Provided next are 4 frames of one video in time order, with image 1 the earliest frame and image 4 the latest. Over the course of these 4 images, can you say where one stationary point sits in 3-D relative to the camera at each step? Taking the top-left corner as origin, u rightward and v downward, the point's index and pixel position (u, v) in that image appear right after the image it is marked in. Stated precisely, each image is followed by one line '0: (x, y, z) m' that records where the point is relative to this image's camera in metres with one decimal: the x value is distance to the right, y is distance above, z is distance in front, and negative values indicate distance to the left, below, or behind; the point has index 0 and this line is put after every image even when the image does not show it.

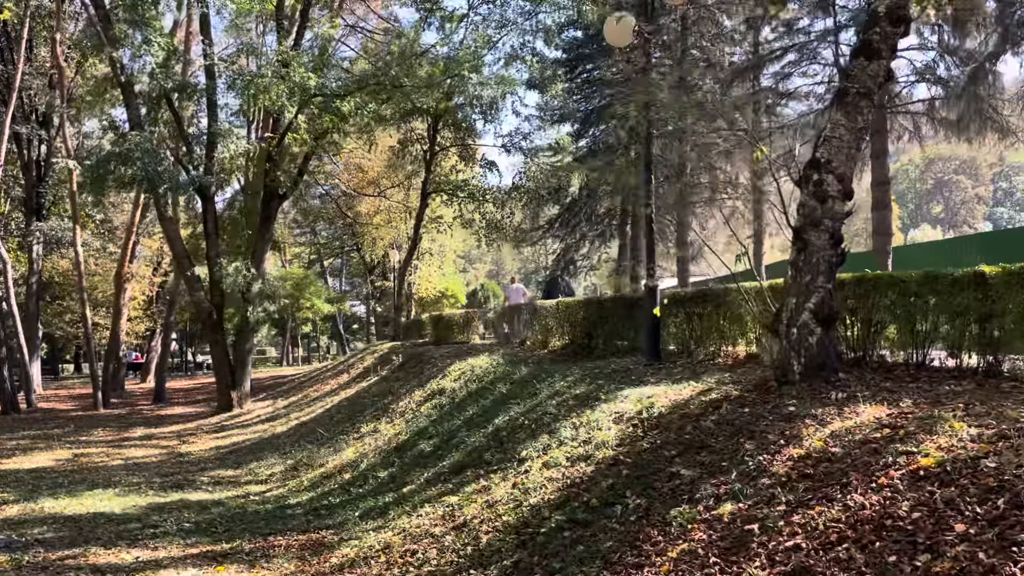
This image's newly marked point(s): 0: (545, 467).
0: (+0.2, -1.3, +5.7) m
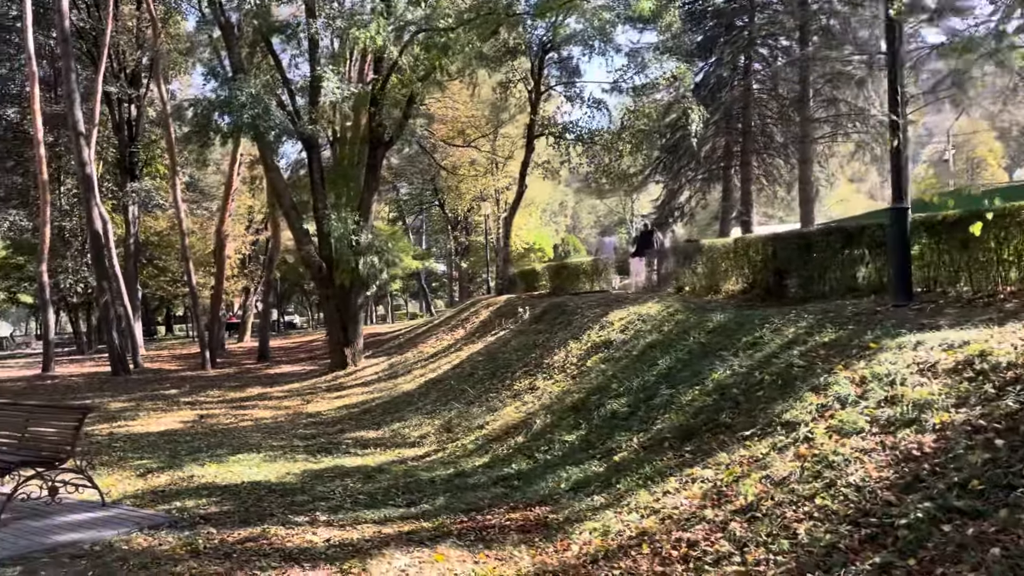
0: (+1.8, -0.8, +4.5) m
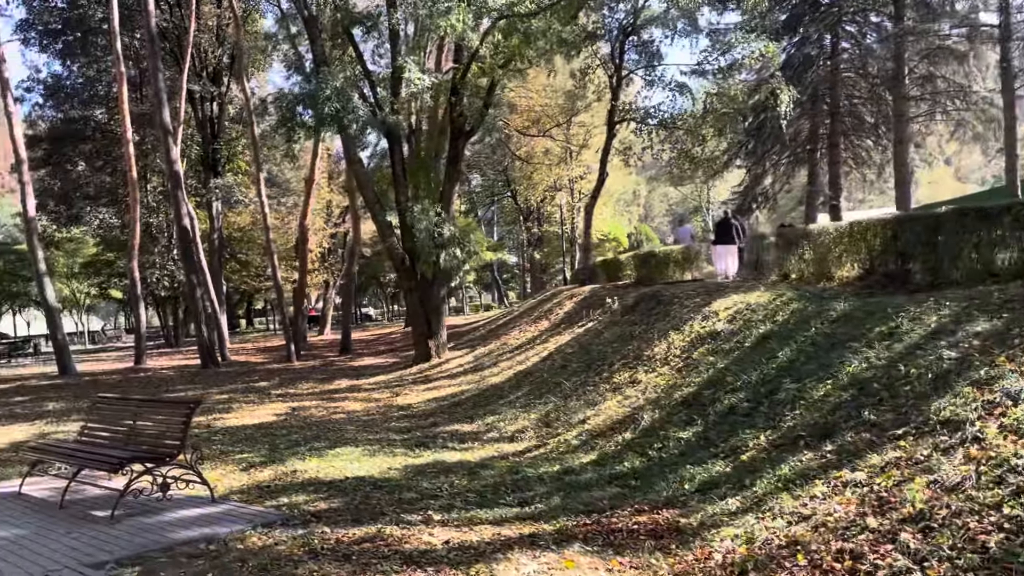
0: (+2.5, -0.7, +4.0) m
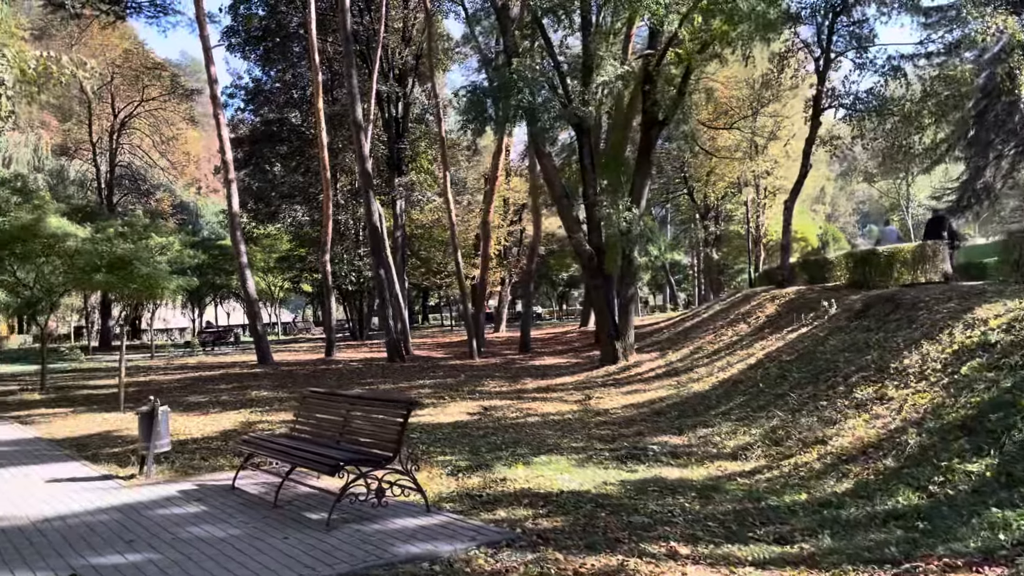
0: (+3.6, -0.7, +2.7) m
